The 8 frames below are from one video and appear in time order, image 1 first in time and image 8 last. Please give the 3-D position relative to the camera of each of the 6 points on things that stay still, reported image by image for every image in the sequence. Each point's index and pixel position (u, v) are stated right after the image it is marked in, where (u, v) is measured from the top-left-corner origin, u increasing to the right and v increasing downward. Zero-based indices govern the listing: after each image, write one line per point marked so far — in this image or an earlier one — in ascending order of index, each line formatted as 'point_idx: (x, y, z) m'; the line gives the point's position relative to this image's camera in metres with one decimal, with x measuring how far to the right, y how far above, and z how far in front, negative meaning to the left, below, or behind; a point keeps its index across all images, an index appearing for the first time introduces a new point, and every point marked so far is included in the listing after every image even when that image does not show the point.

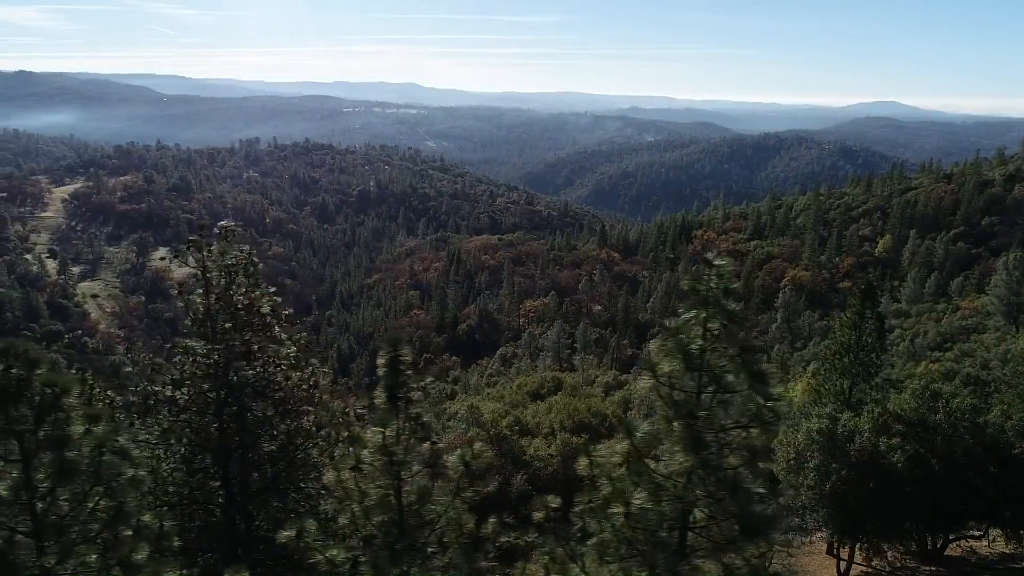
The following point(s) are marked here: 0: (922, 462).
0: (+11.2, -4.8, +19.7) m
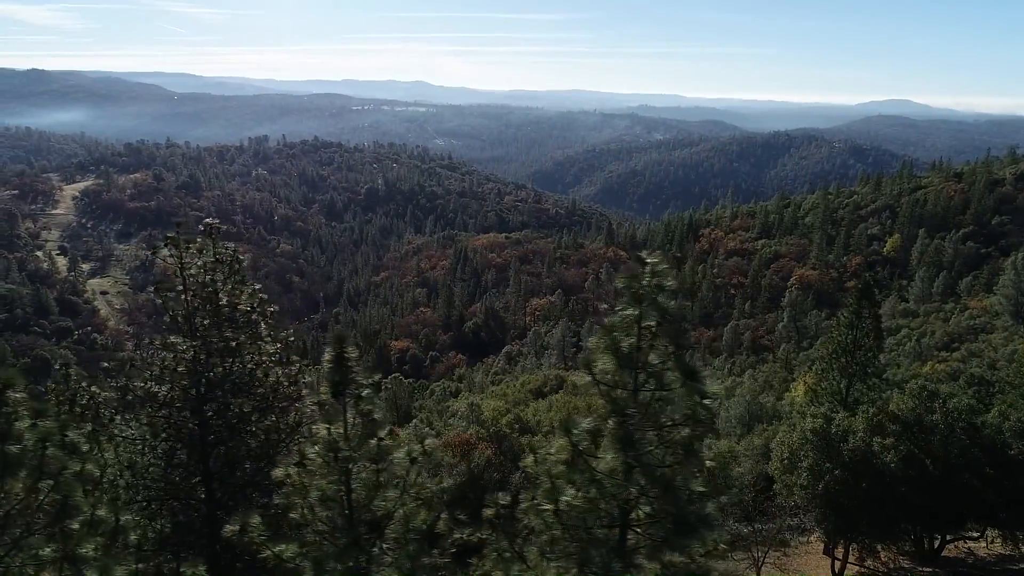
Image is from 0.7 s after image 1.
0: (+11.0, -4.8, +19.6) m
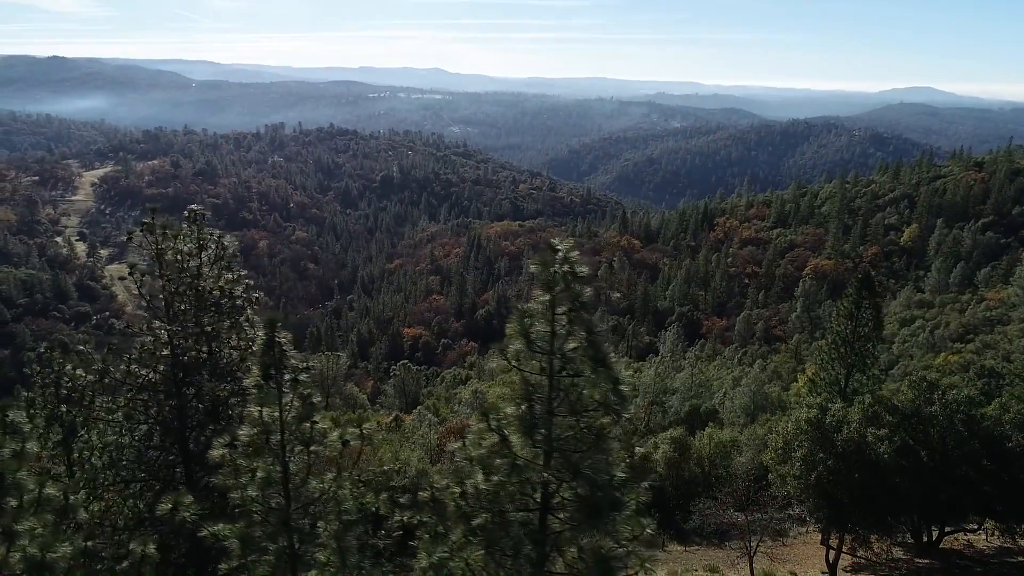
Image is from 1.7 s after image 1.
0: (+10.8, -4.5, +19.5) m
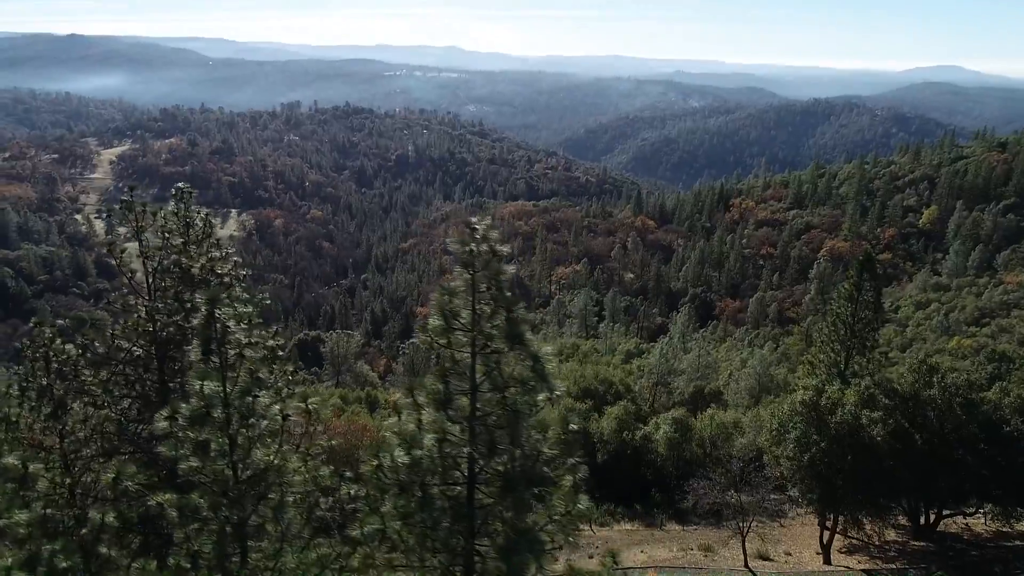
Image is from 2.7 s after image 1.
0: (+10.7, -4.1, +19.4) m
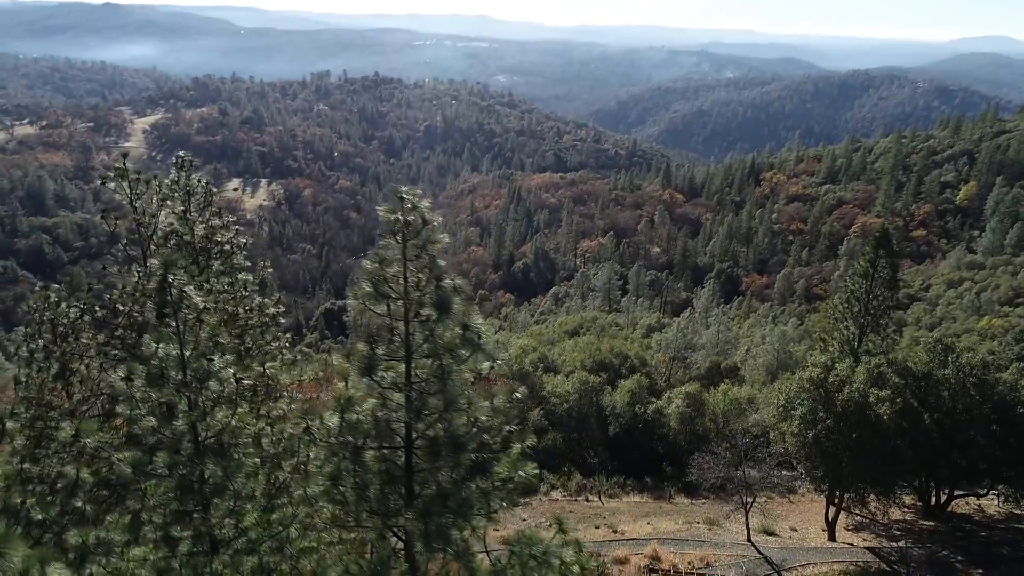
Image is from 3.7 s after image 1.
0: (+10.8, -3.5, +19.2) m
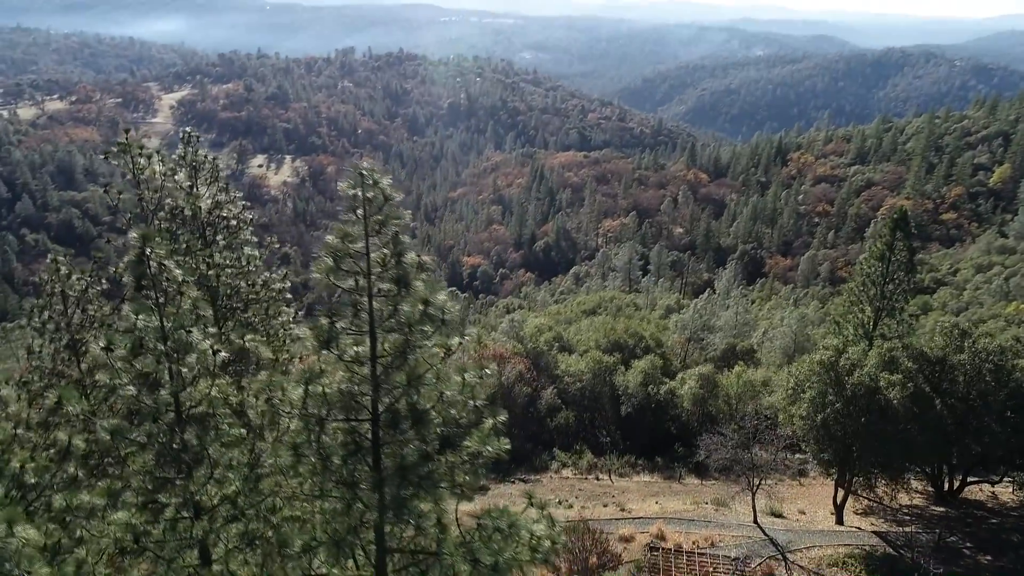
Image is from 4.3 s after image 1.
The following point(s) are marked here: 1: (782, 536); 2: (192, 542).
0: (+11.0, -3.0, +19.0) m
1: (+7.3, -6.7, +19.3) m
2: (-3.0, -2.4, +6.6) m
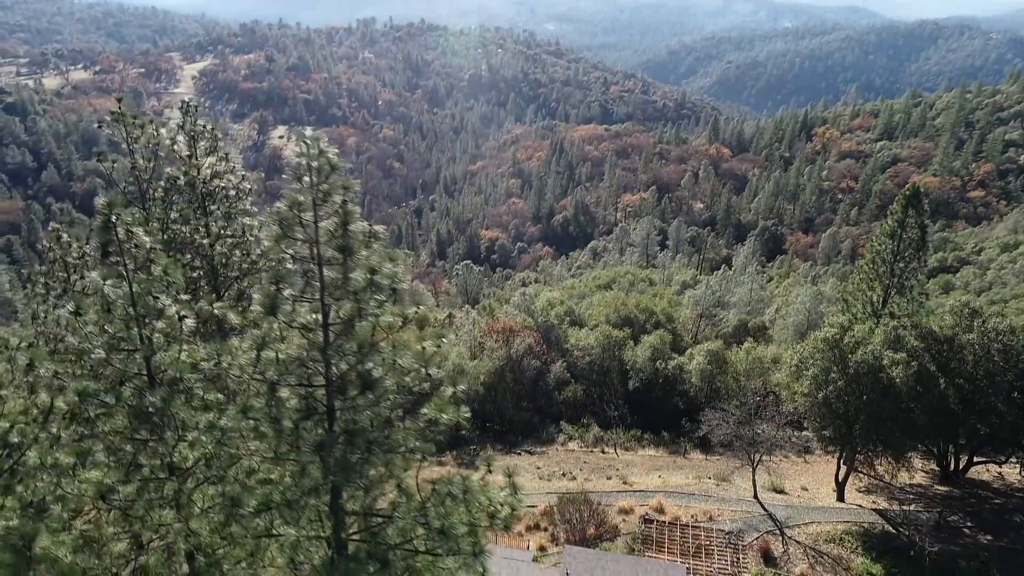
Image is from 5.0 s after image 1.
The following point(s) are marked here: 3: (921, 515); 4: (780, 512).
0: (+11.0, -2.4, +18.8) m
1: (+7.3, -6.1, +19.4) m
2: (-3.3, -2.1, +6.8) m
3: (+11.0, -6.1, +19.1) m
4: (+7.3, -6.1, +19.4) m
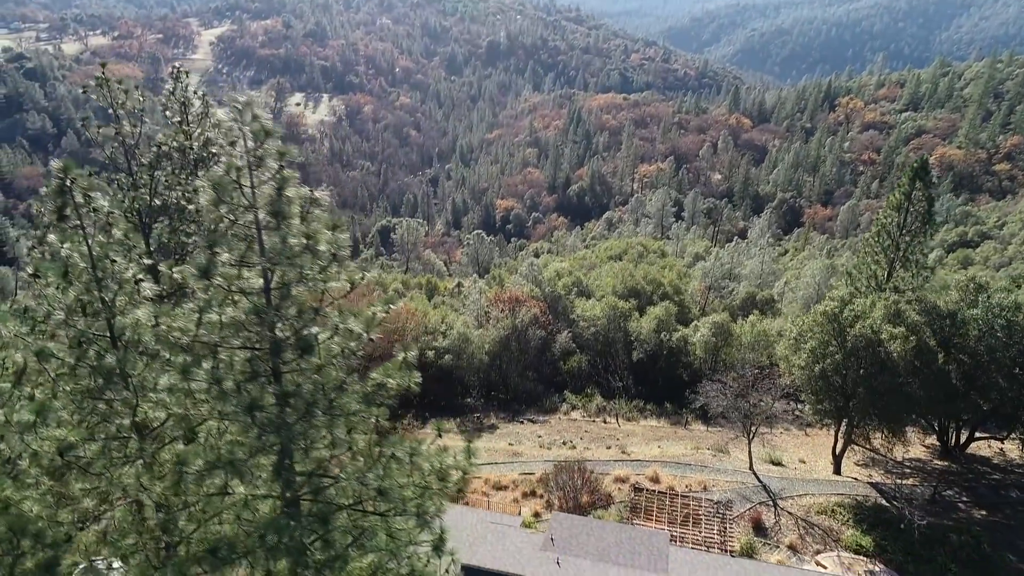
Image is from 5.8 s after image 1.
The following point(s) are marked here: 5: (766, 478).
0: (+11.0, -1.8, +18.7) m
1: (+7.2, -5.4, +19.5) m
2: (-3.7, -1.7, +7.0) m
3: (+10.9, -5.4, +19.1) m
4: (+7.2, -5.4, +19.5) m
5: (+7.1, -5.3, +19.9) m
